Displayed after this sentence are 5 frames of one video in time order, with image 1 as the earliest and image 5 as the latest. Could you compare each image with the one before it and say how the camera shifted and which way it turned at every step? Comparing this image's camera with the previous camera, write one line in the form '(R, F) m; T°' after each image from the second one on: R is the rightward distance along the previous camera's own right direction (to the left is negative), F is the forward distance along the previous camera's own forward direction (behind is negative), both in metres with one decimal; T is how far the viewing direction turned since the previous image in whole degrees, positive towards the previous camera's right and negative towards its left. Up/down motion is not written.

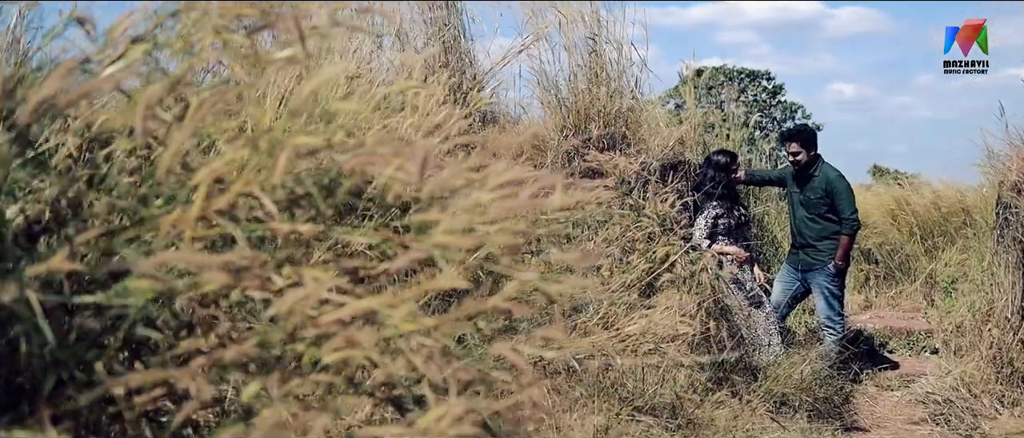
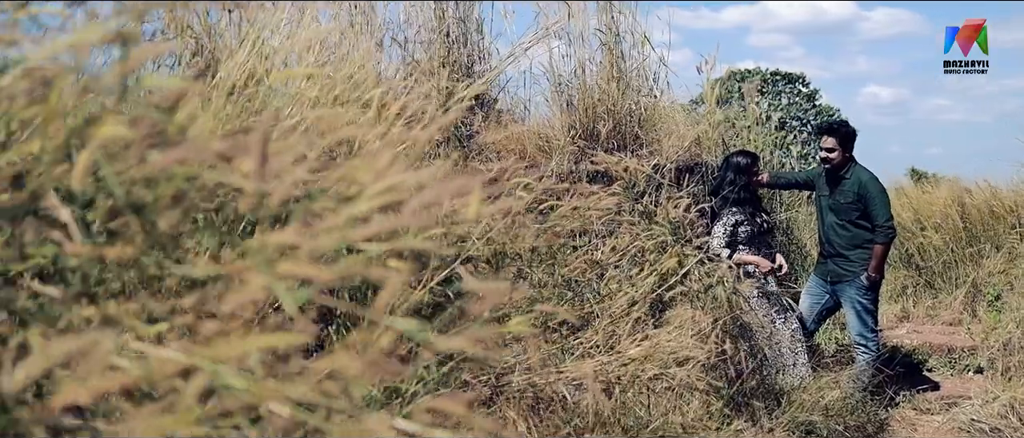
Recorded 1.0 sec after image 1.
(+0.2, +0.5) m; -2°
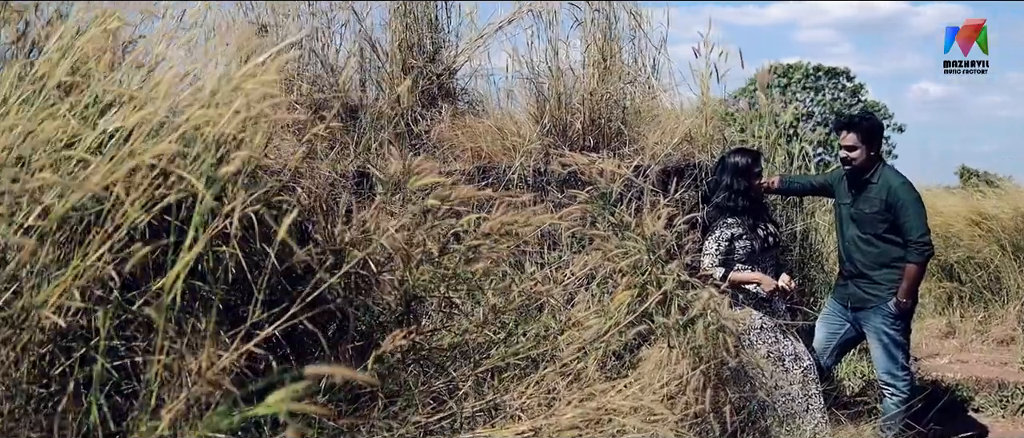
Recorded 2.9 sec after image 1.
(+0.4, +1.0) m; -2°
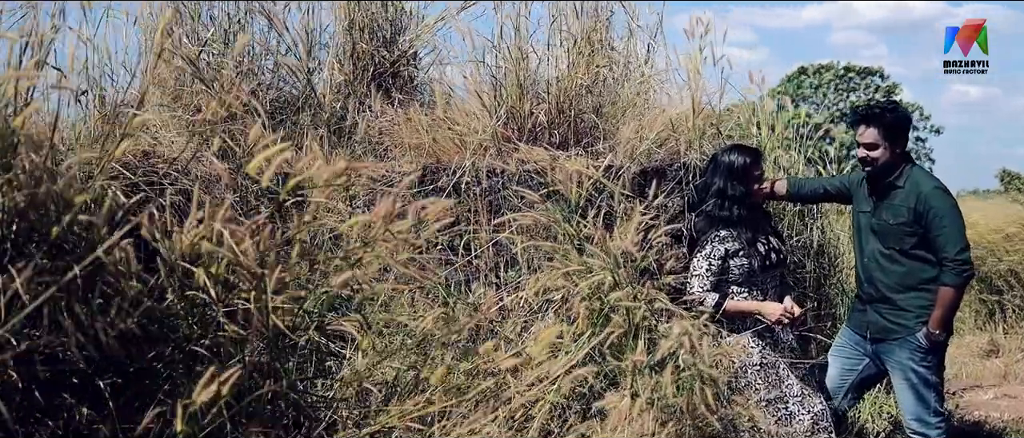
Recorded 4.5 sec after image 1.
(+0.3, +0.8) m; -2°
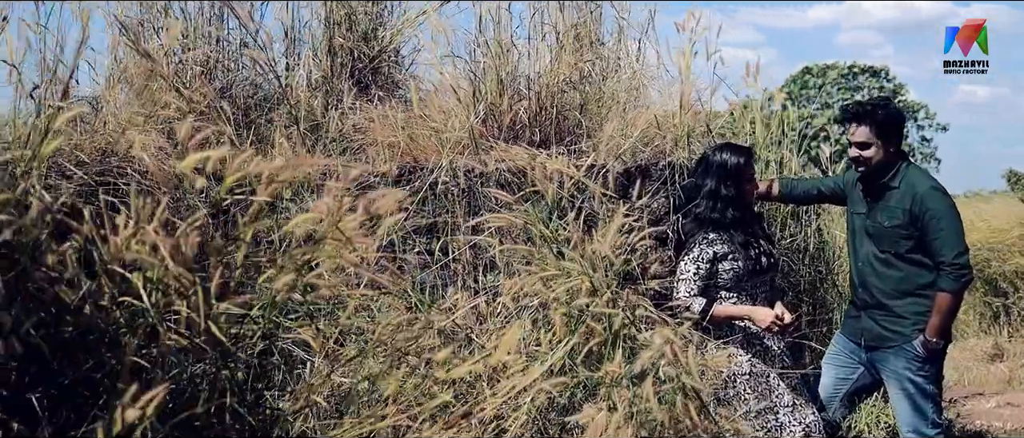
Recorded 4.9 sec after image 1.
(+0.1, +0.2) m; 0°
